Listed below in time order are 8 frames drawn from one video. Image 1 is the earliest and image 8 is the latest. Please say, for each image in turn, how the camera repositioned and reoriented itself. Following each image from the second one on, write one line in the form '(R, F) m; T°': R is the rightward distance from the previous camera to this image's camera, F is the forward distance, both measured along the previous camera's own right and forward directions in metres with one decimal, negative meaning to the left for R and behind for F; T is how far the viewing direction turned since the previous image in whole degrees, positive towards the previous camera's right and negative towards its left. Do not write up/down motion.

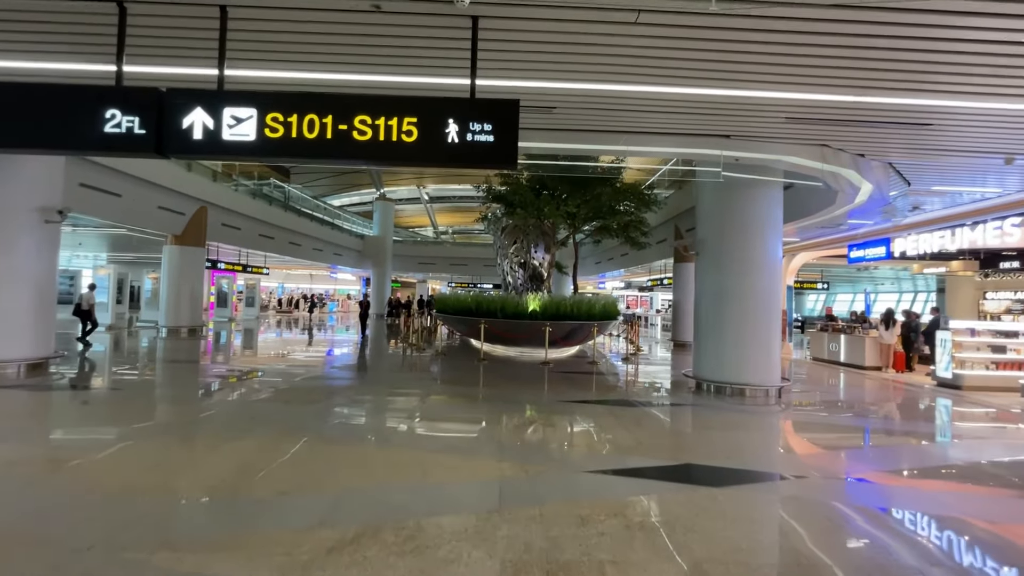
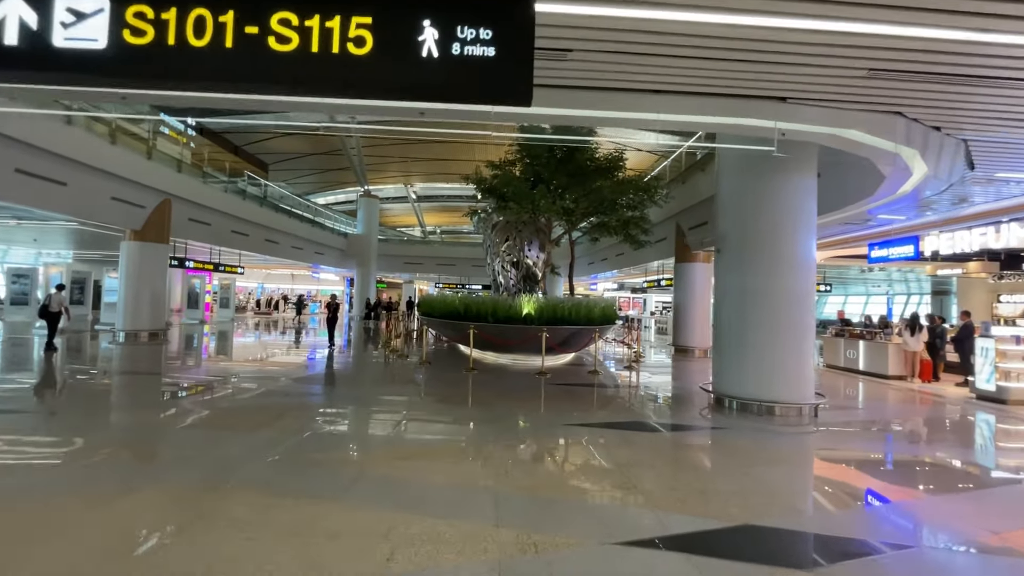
(-0.1, +0.9) m; +1°
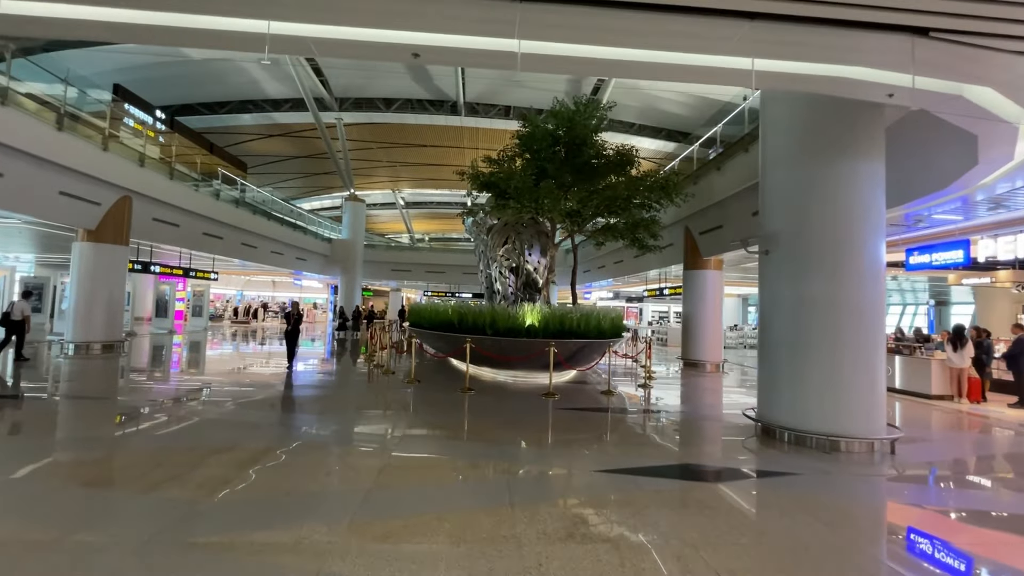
(-0.2, +1.0) m; +1°
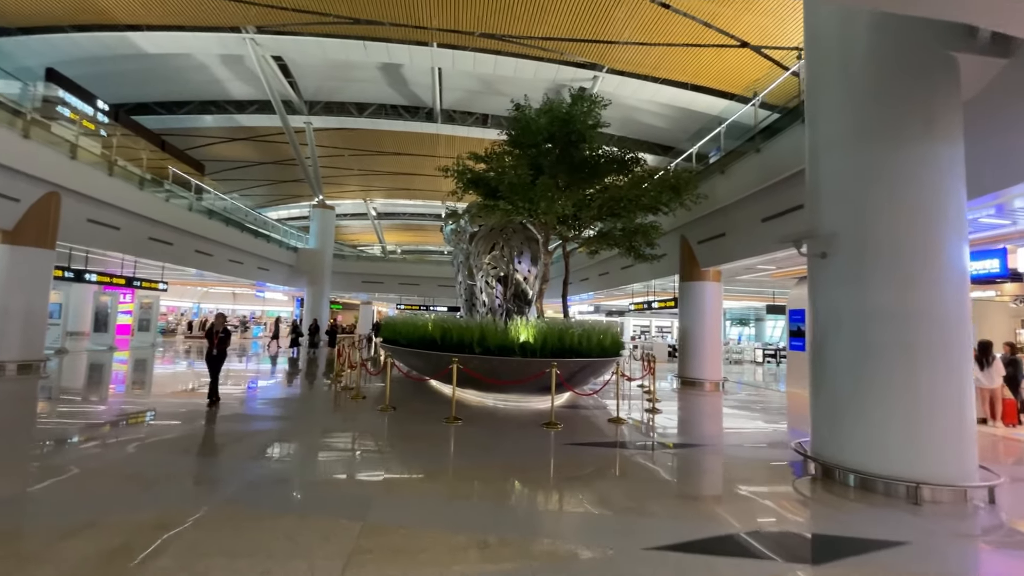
(-0.3, +1.0) m; +3°
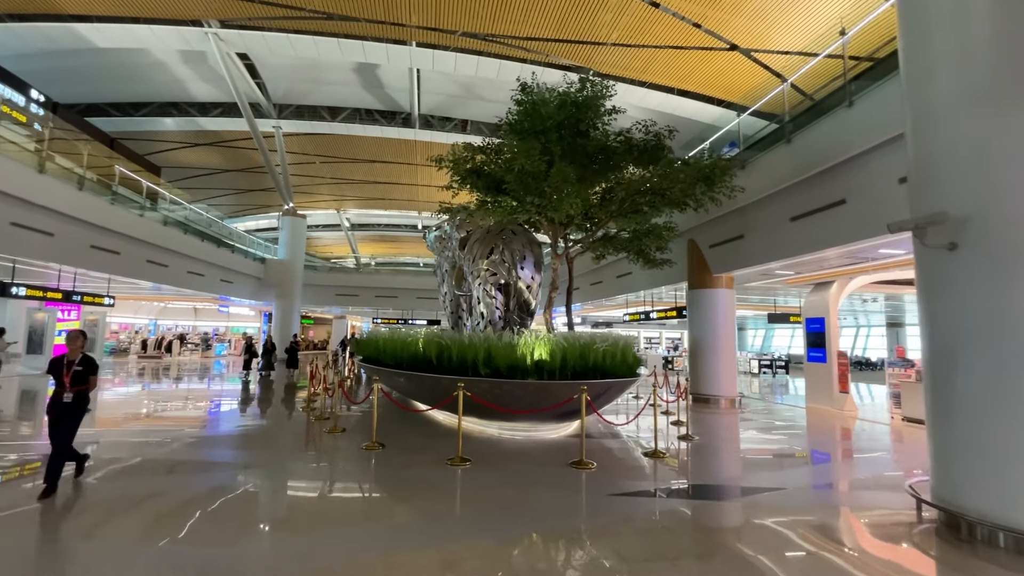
(-0.4, +1.1) m; +3°
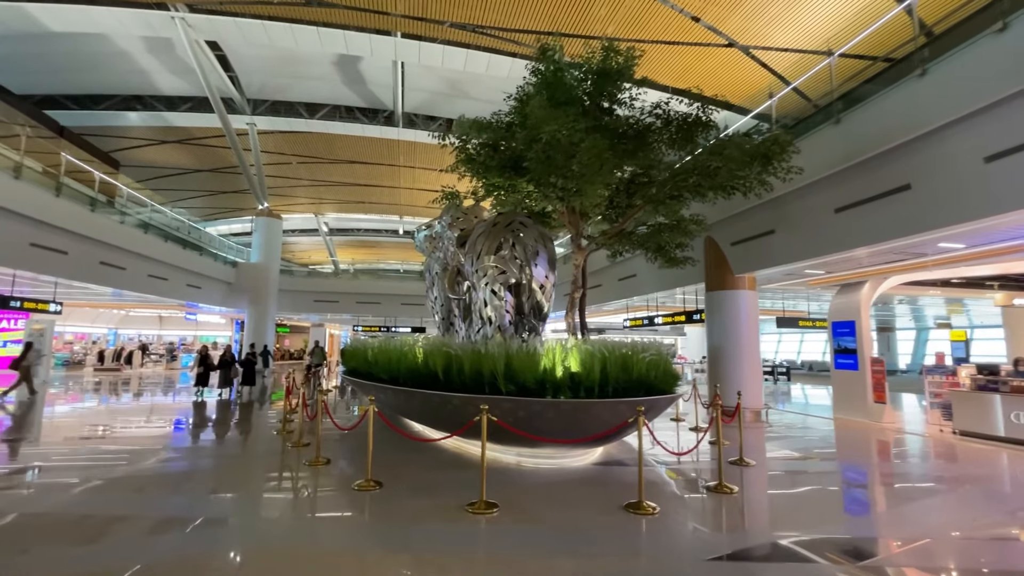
(-0.4, +1.1) m; +2°
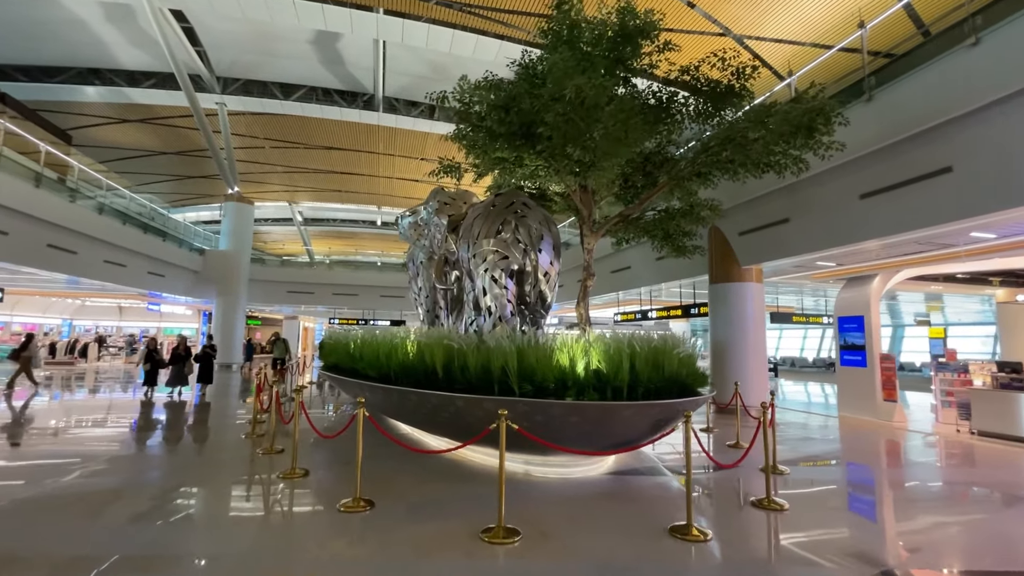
(-0.3, +0.7) m; +3°
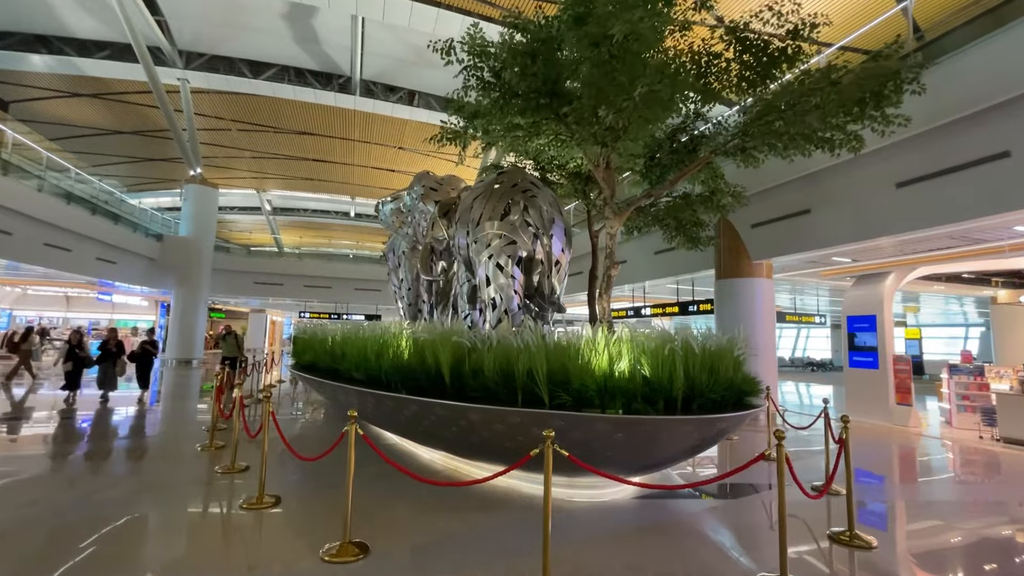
(-0.4, +0.8) m; +3°
